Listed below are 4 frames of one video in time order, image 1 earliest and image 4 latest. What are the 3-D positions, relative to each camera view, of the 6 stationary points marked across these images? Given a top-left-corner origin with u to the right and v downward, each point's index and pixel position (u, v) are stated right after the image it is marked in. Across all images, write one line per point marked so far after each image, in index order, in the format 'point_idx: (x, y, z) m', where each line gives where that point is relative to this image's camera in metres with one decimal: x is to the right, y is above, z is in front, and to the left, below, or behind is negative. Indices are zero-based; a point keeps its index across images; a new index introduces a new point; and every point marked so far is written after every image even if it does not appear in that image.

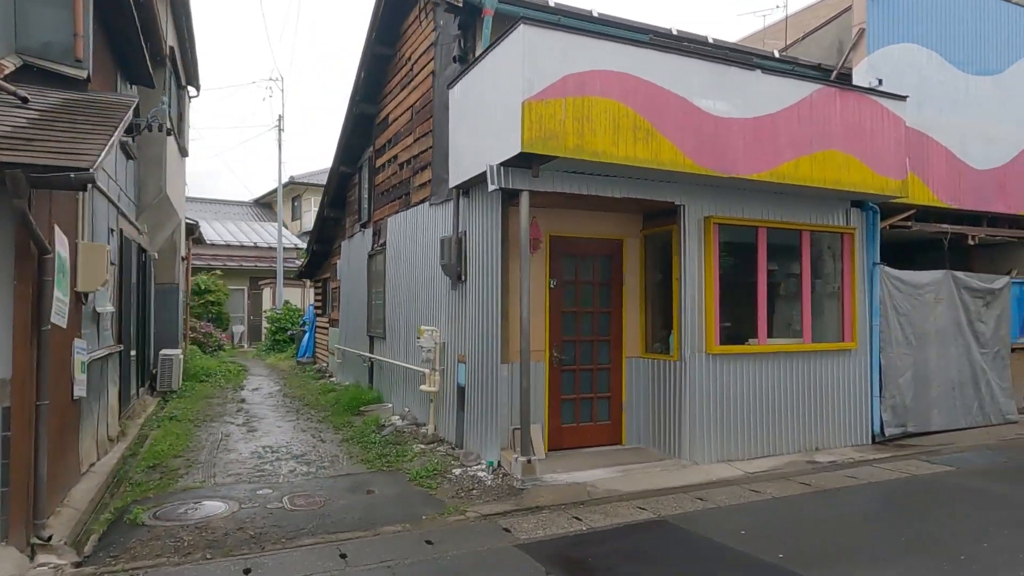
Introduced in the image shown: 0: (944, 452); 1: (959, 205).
0: (+5.1, -1.9, +7.8) m
1: (+6.1, +1.1, +9.1) m
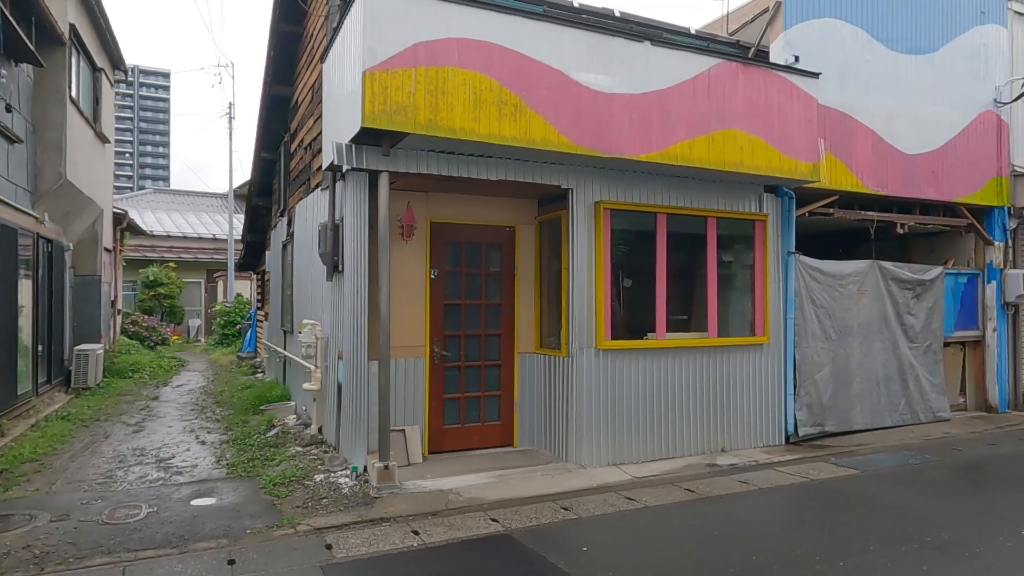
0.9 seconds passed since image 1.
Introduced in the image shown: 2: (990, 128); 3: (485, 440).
0: (+3.8, -1.8, +7.3) m
1: (+4.8, +1.2, +8.6) m
2: (+6.9, +2.3, +9.6) m
3: (-0.3, -1.6, +7.1) m
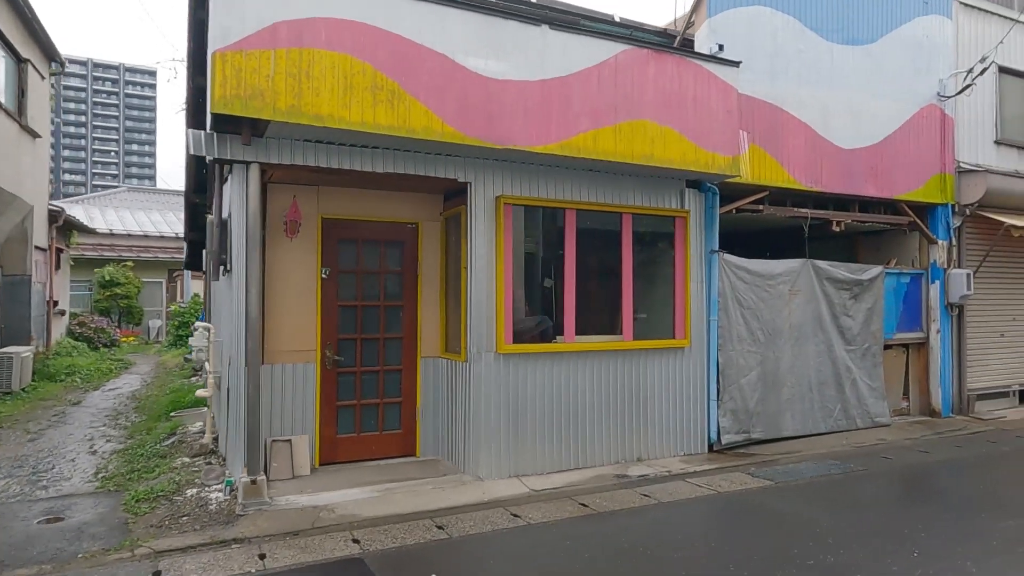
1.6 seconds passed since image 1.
0: (+2.8, -1.8, +7.0) m
1: (+3.8, +1.2, +8.3) m
2: (+5.8, +2.3, +9.2) m
3: (-1.3, -1.6, +6.7) m
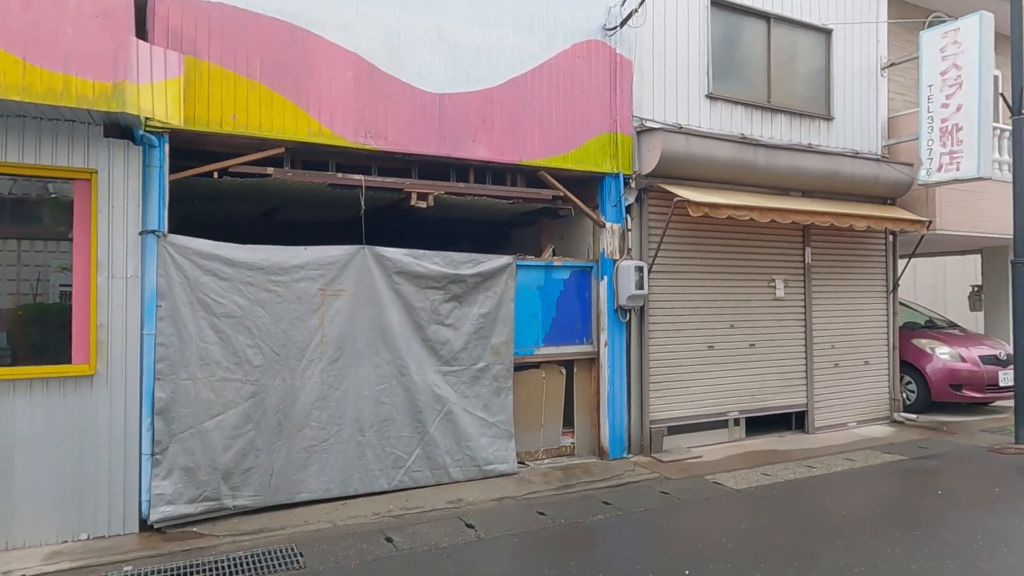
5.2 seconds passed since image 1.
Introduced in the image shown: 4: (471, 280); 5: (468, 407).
0: (-2.1, -1.8, +4.6) m
1: (-1.1, +1.3, +5.9) m
2: (+0.9, +2.3, +6.9) m
3: (-6.2, -1.6, +4.2) m
4: (-0.4, +0.1, +6.3) m
5: (-0.4, -1.1, +6.3) m
